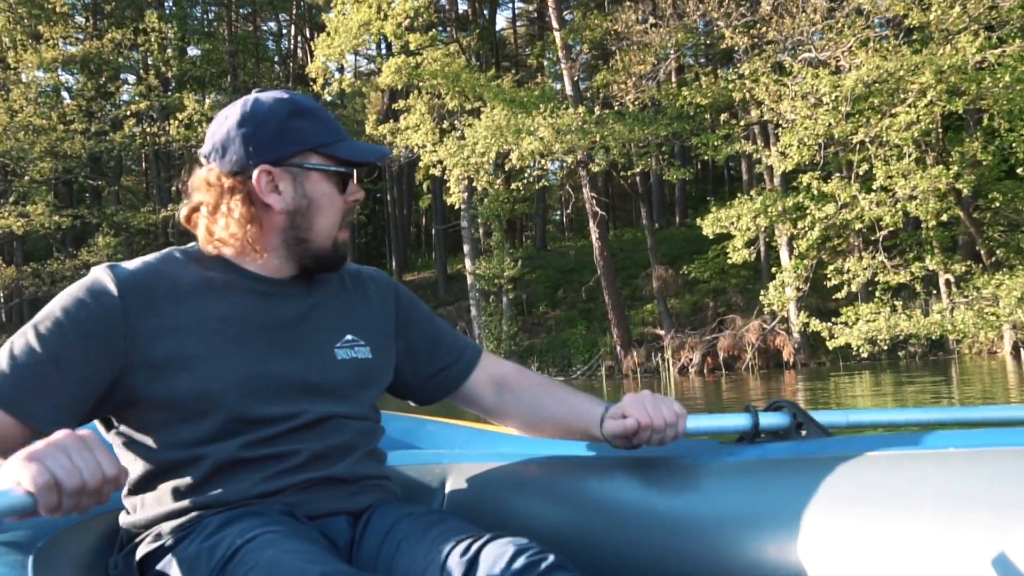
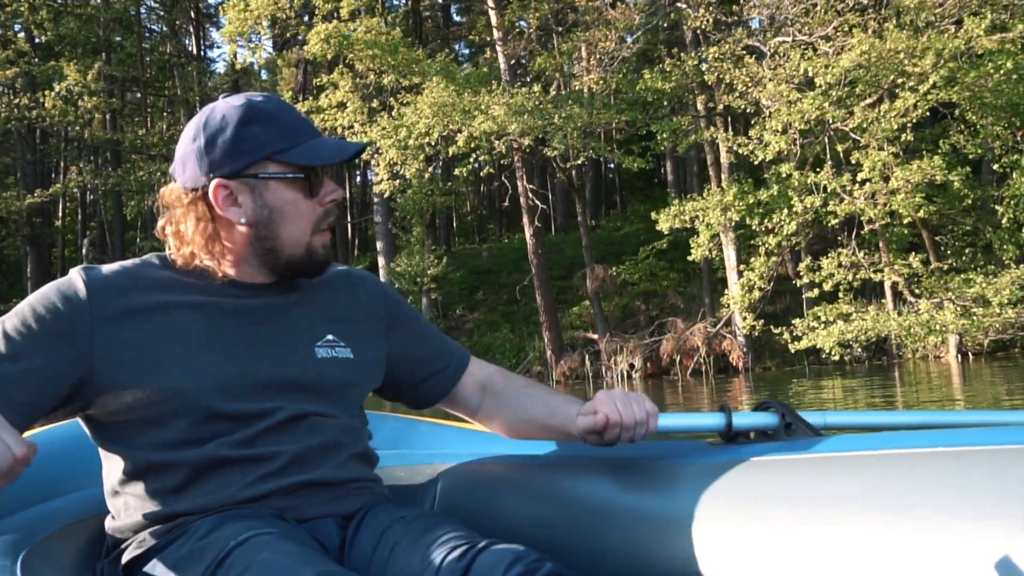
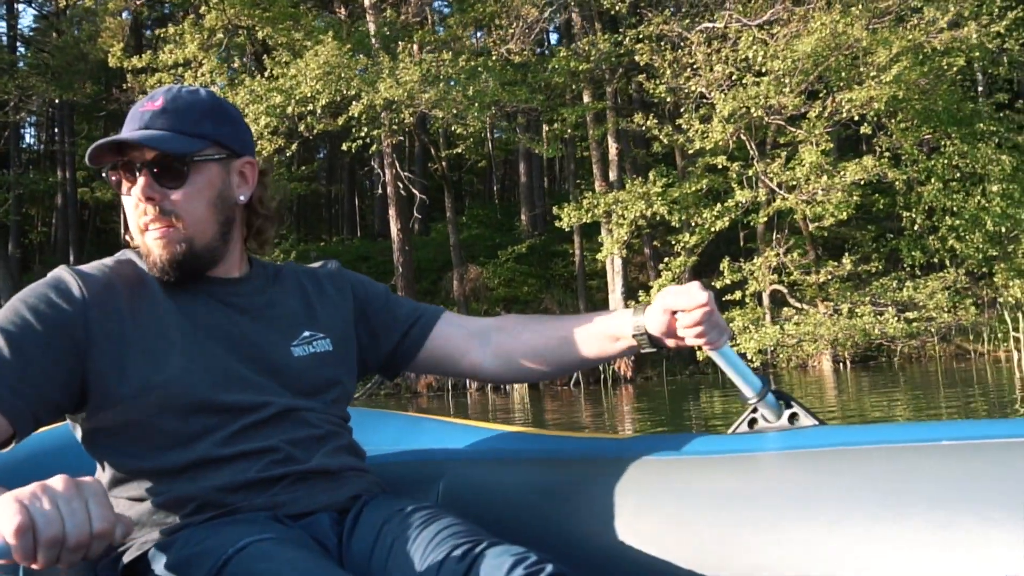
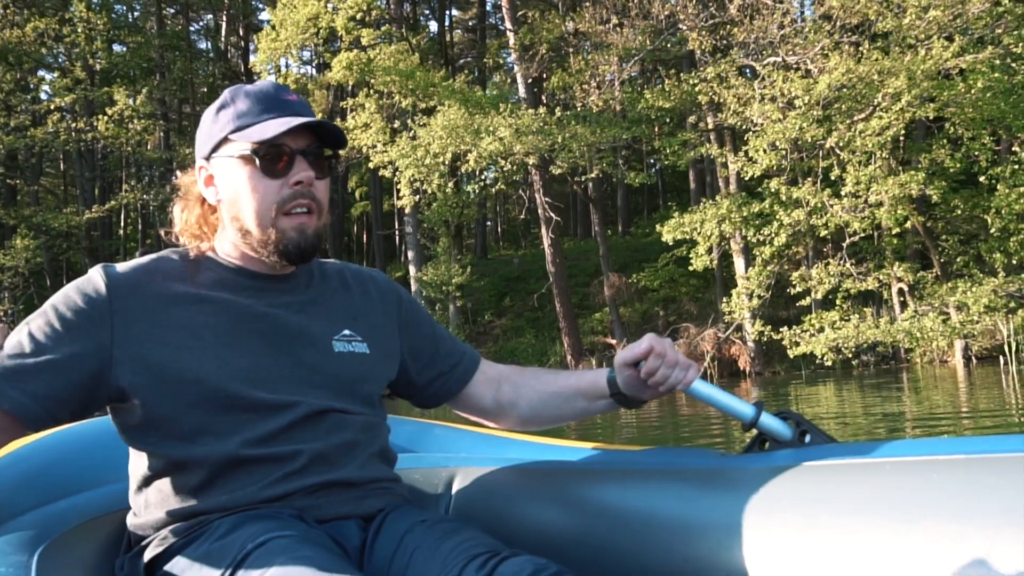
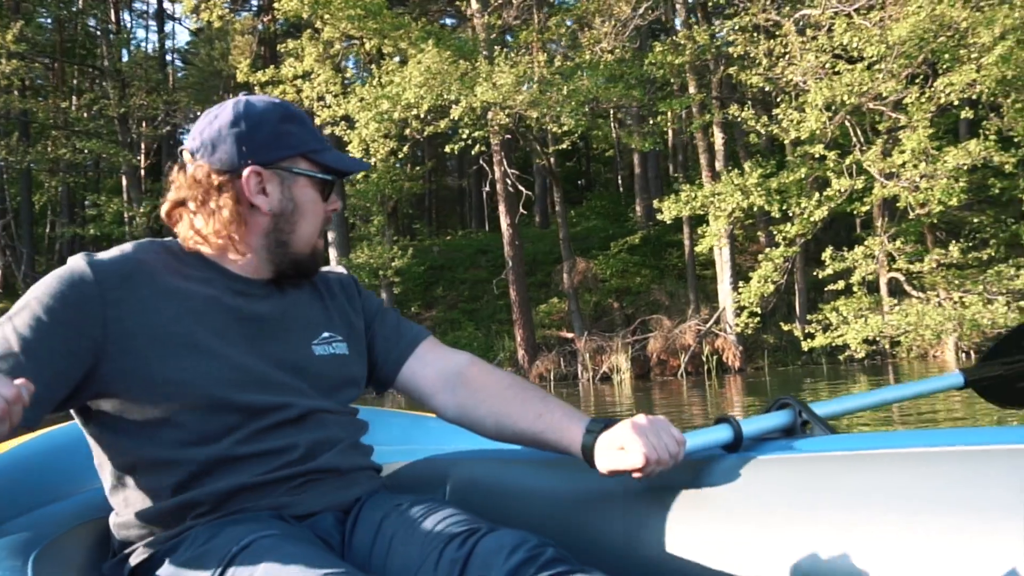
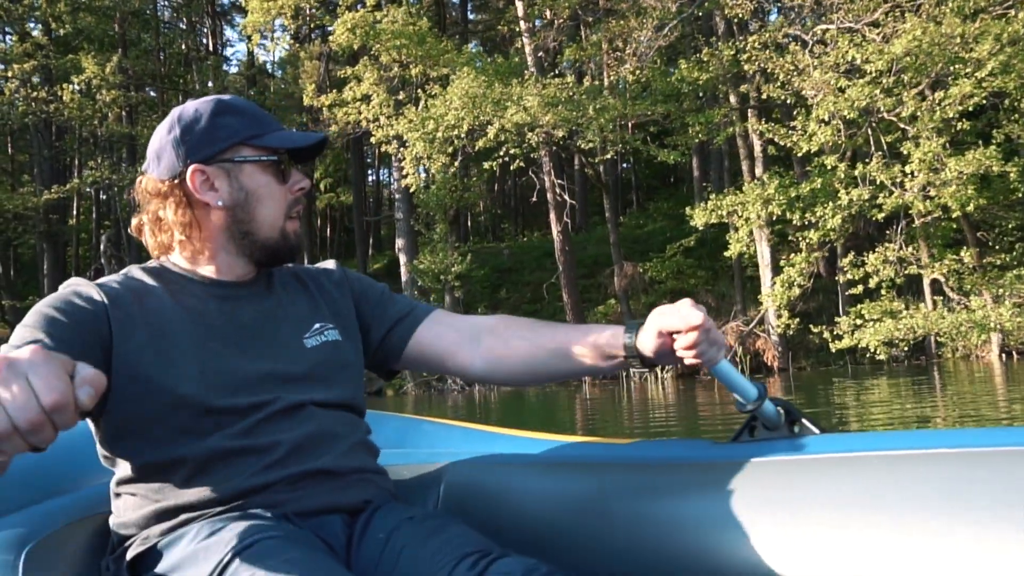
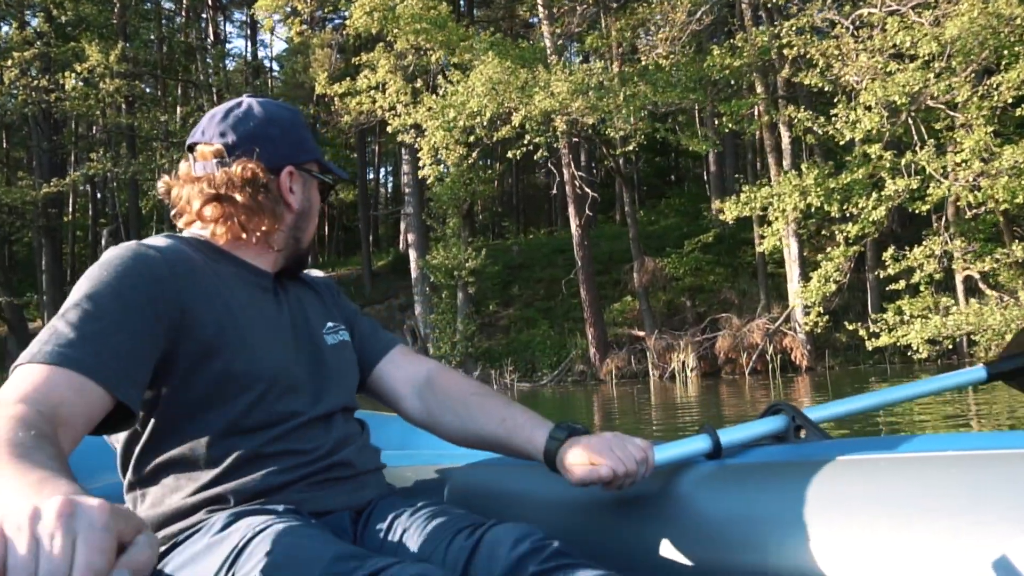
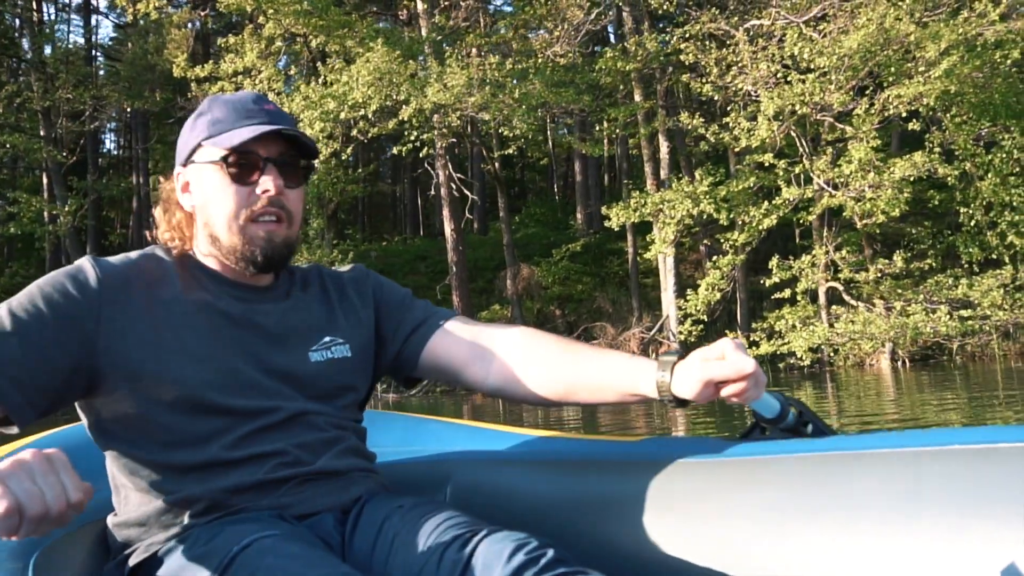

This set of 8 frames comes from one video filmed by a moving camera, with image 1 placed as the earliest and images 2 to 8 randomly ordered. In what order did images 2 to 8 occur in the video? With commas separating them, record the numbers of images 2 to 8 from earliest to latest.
4, 2, 6, 7, 5, 8, 3
